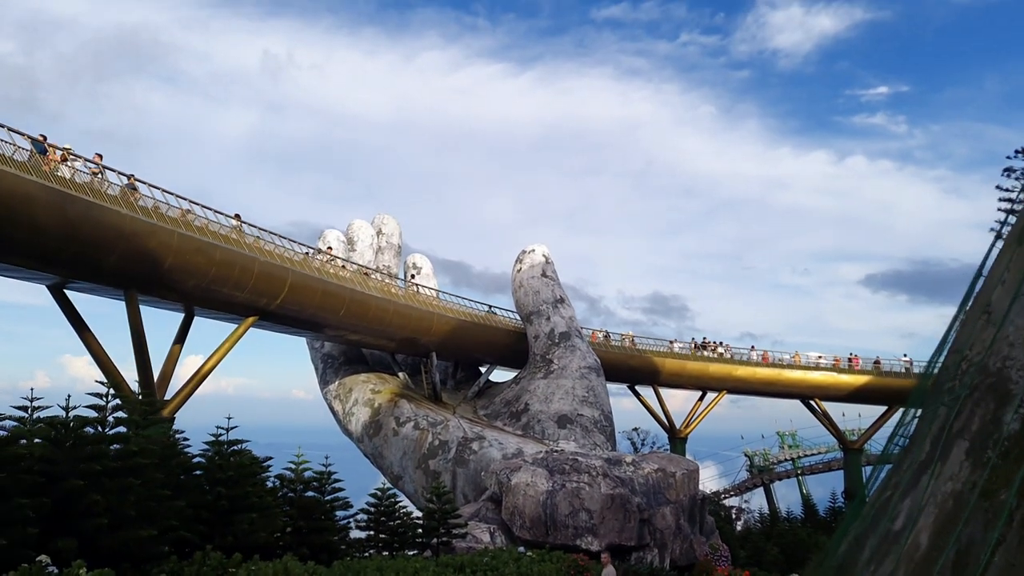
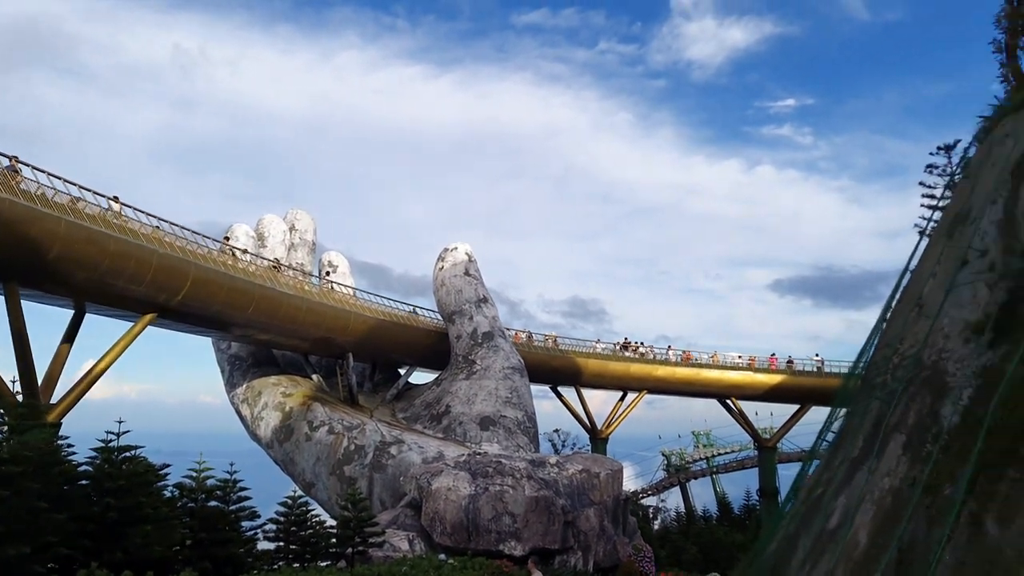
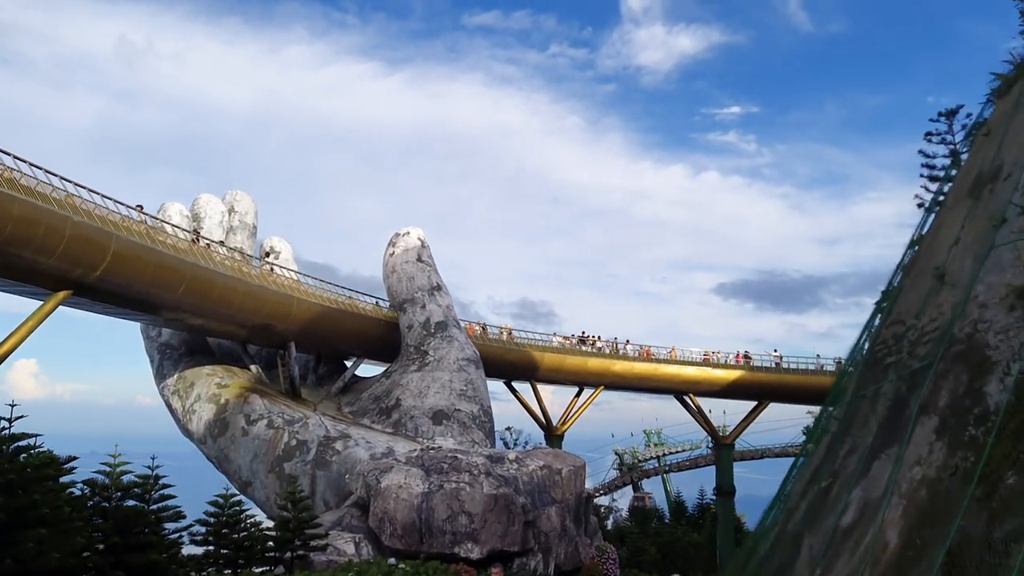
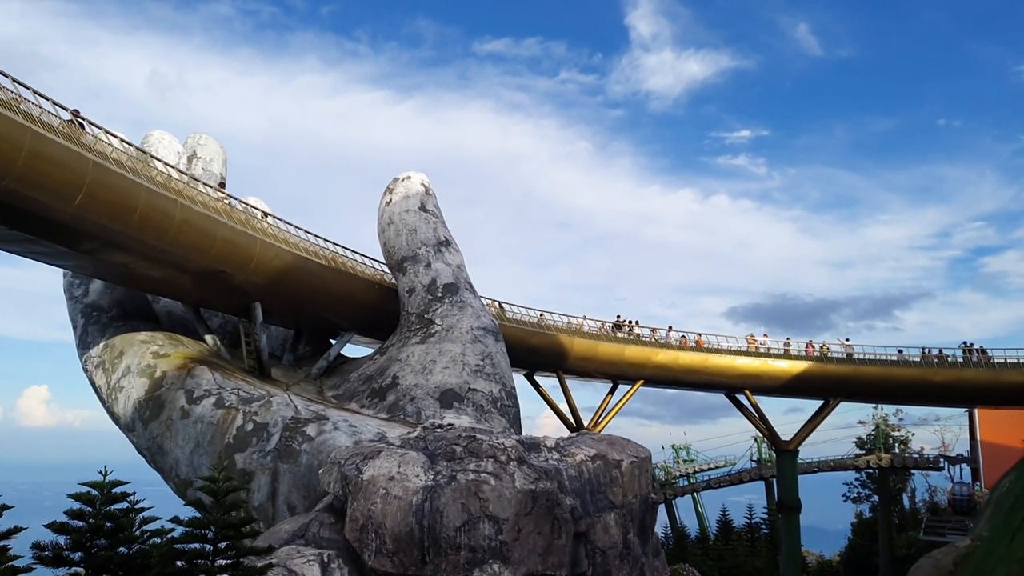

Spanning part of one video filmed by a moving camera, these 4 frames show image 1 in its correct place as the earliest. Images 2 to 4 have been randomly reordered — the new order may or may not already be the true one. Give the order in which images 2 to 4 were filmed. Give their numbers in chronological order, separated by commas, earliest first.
2, 3, 4
